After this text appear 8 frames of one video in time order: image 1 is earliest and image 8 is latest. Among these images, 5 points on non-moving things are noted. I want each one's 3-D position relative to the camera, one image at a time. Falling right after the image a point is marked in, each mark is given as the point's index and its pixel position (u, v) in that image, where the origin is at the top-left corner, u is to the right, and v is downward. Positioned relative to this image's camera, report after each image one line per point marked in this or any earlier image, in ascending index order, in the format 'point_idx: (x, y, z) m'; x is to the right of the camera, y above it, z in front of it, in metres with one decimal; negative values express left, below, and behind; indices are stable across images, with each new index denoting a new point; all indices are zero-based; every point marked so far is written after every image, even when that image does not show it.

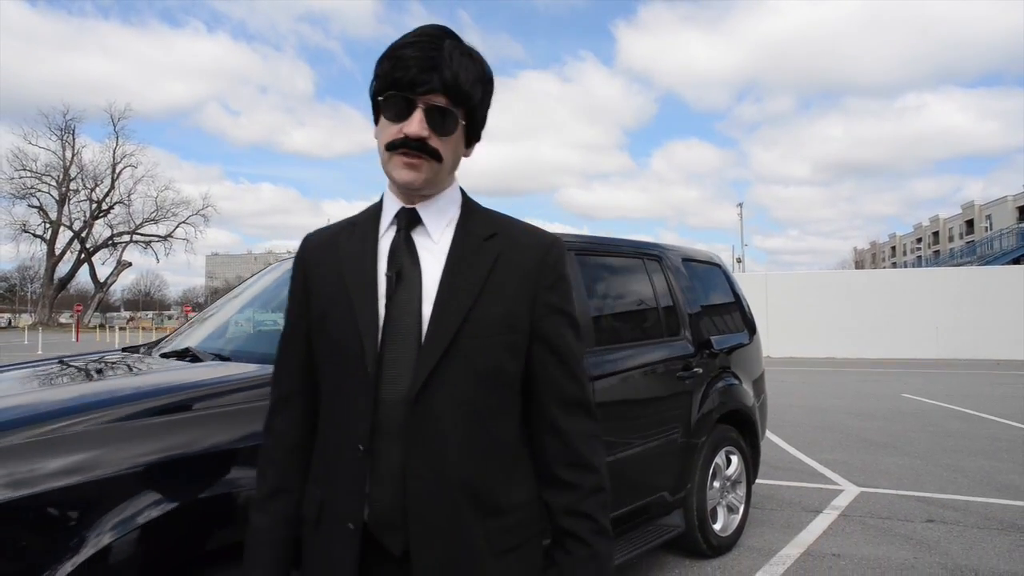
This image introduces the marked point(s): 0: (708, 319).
0: (+1.3, -0.2, +4.5) m
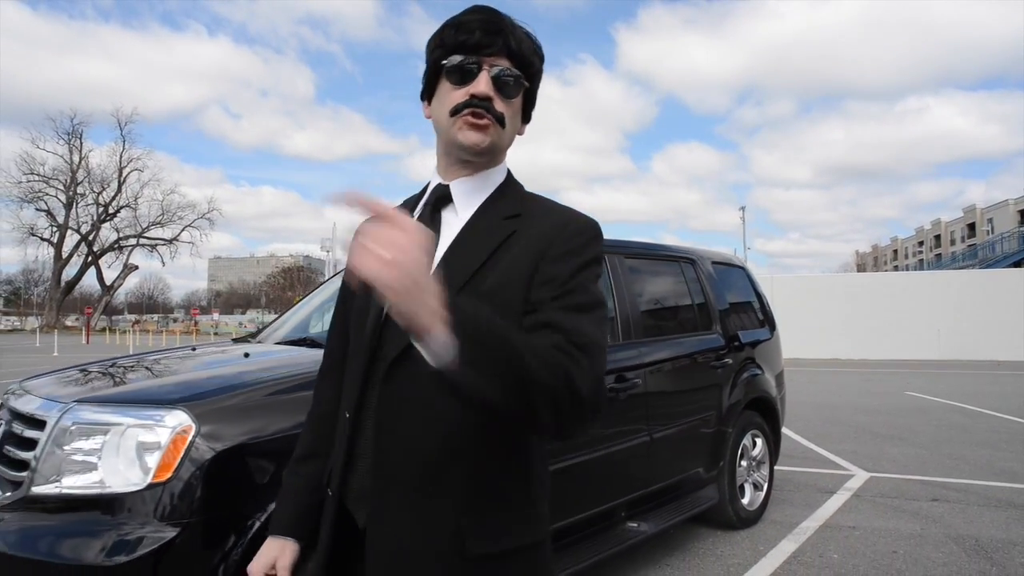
0: (+1.6, -0.2, +5.0) m
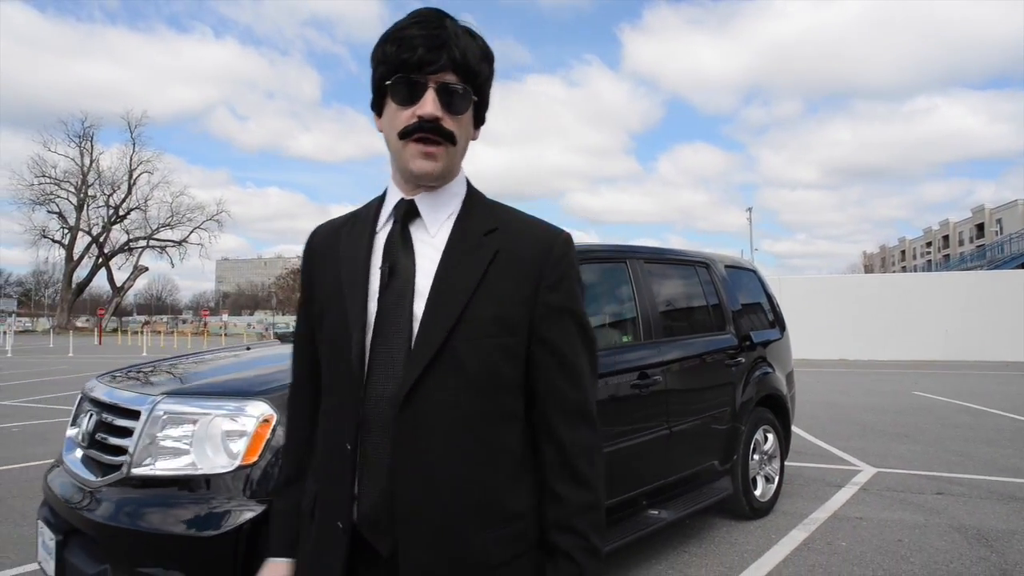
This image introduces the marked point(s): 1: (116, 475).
0: (+1.8, -0.2, +5.2) m
1: (-1.4, -0.7, +2.5) m
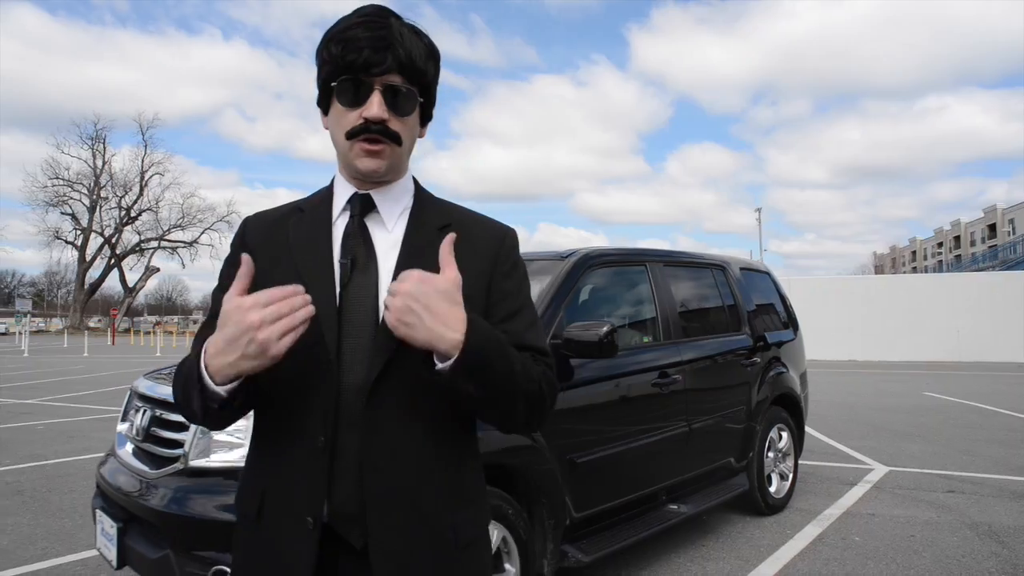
0: (+2.0, -0.2, +5.4) m
1: (-1.3, -0.7, +2.6) m
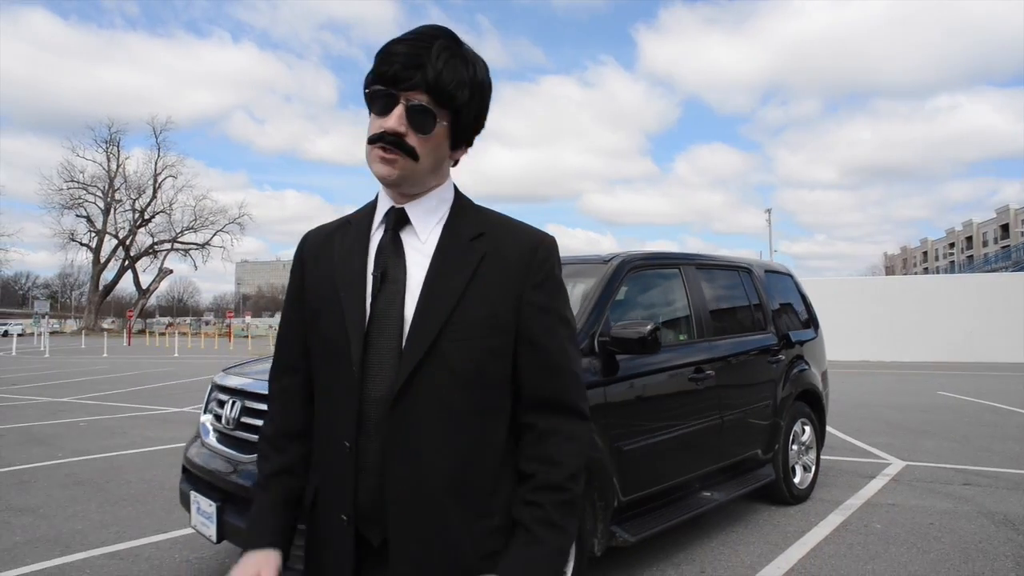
0: (+2.2, -0.2, +5.6) m
1: (-1.1, -0.7, +2.9) m
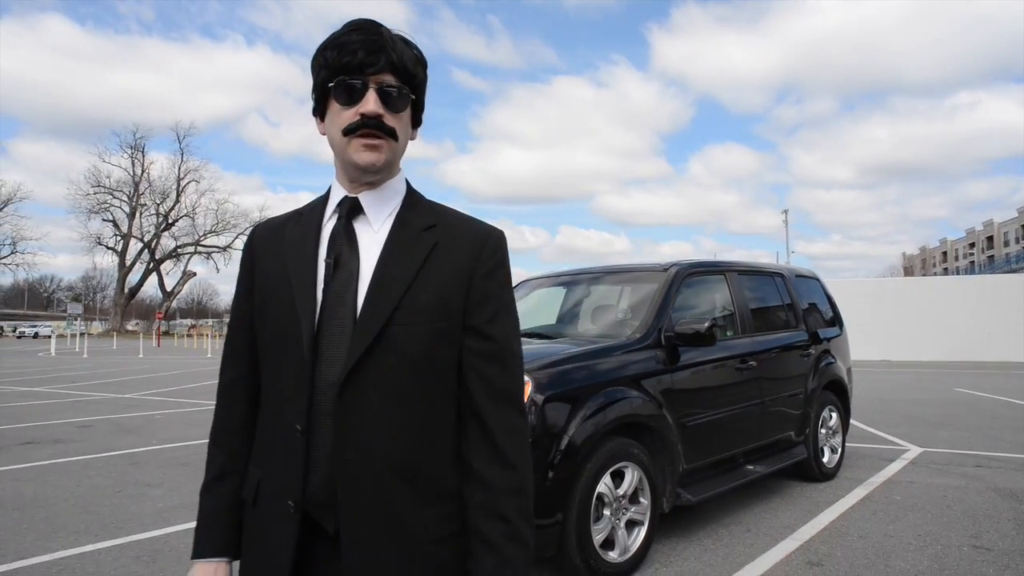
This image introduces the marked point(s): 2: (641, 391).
0: (+2.8, -0.3, +6.3) m
1: (-0.6, -0.7, +3.7) m
2: (+0.7, -0.6, +3.9) m
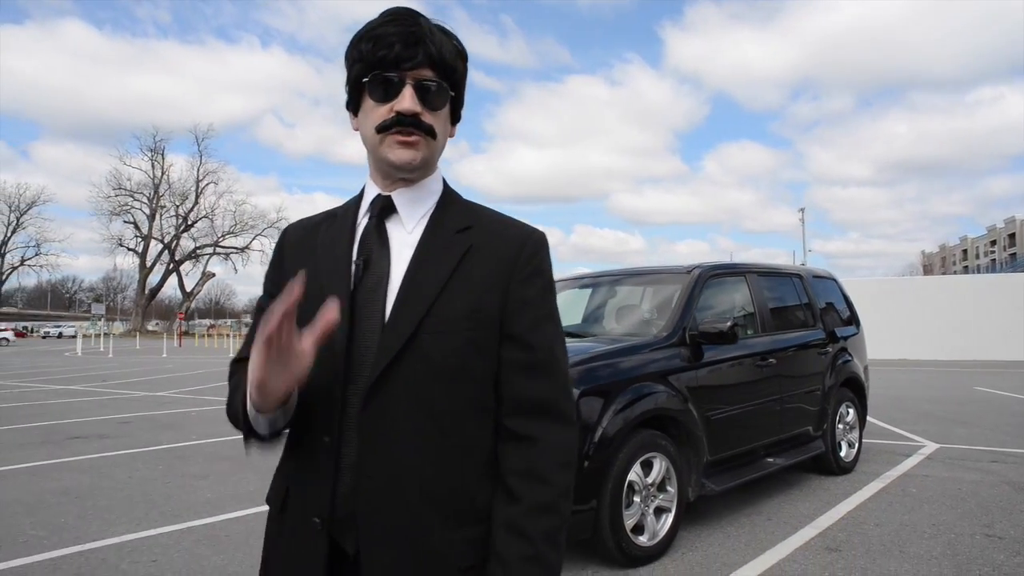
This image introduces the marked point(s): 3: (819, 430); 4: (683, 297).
0: (+3.0, -0.3, +6.5) m
1: (-0.4, -0.7, +3.9) m
2: (+1.0, -0.6, +4.2) m
3: (+2.6, -1.2, +5.8) m
4: (+1.2, -0.1, +4.9) m
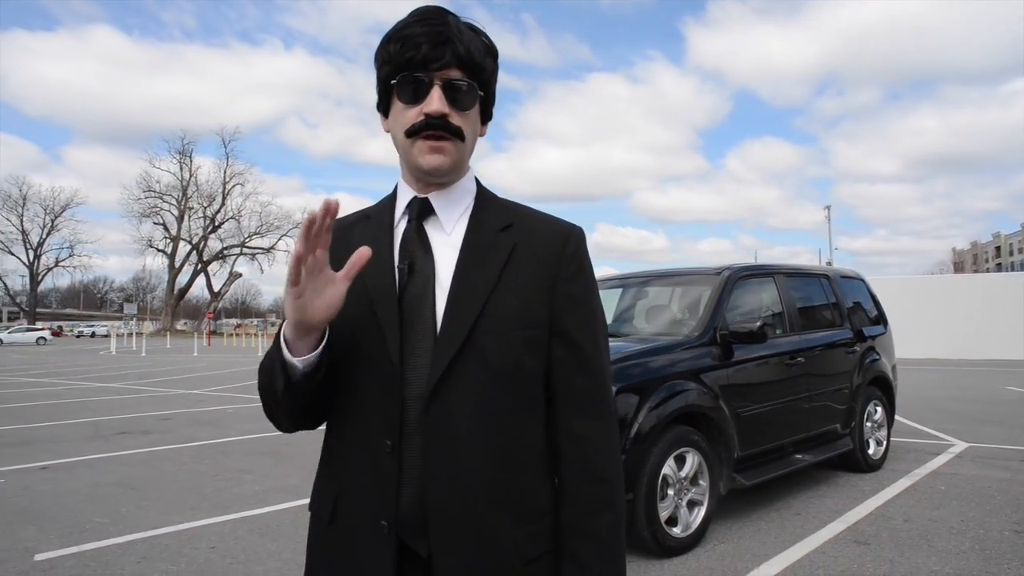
0: (+3.3, -0.3, +6.6) m
1: (-0.1, -0.7, +4.1) m
2: (+1.2, -0.6, +4.3) m
3: (+2.9, -1.2, +5.9) m
4: (+1.5, -0.1, +5.0) m
